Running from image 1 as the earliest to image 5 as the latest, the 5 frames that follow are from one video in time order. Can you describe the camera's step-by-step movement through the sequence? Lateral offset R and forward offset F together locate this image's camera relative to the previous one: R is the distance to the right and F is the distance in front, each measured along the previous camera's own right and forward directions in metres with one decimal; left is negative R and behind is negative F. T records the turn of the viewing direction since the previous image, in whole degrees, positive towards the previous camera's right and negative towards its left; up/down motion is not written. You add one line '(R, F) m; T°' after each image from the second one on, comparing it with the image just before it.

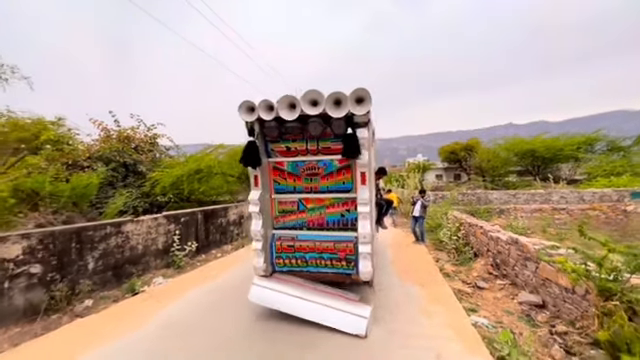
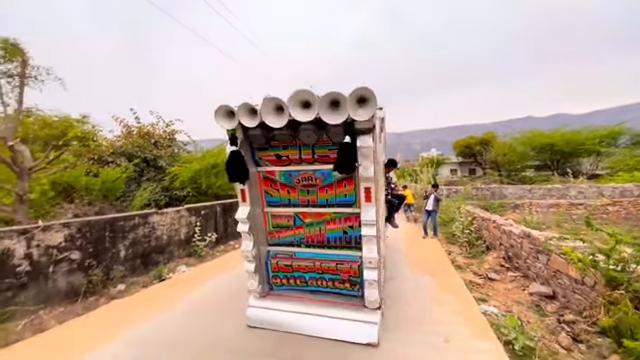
(0.0, -0.3) m; -2°
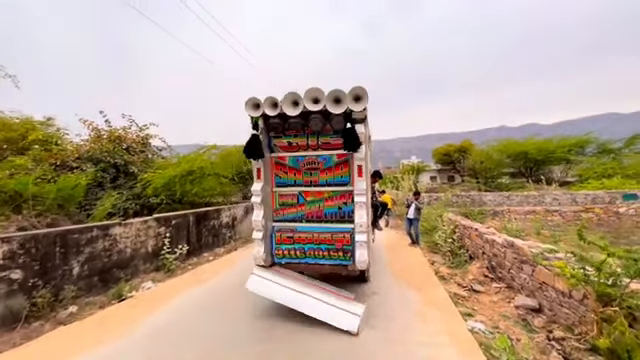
(+0.1, +0.4) m; +3°
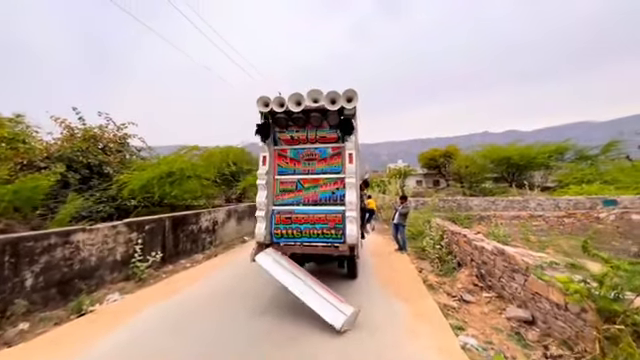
(+0.1, +0.4) m; +2°
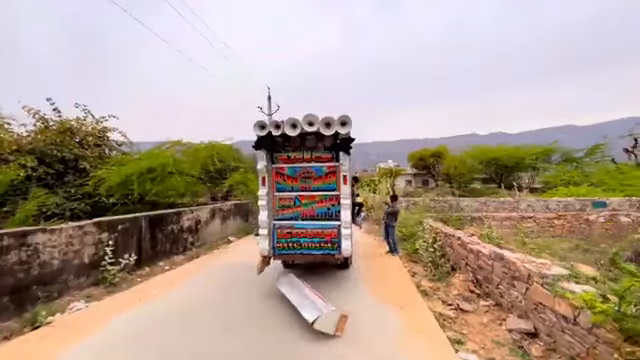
(0.0, +0.6) m; +1°
